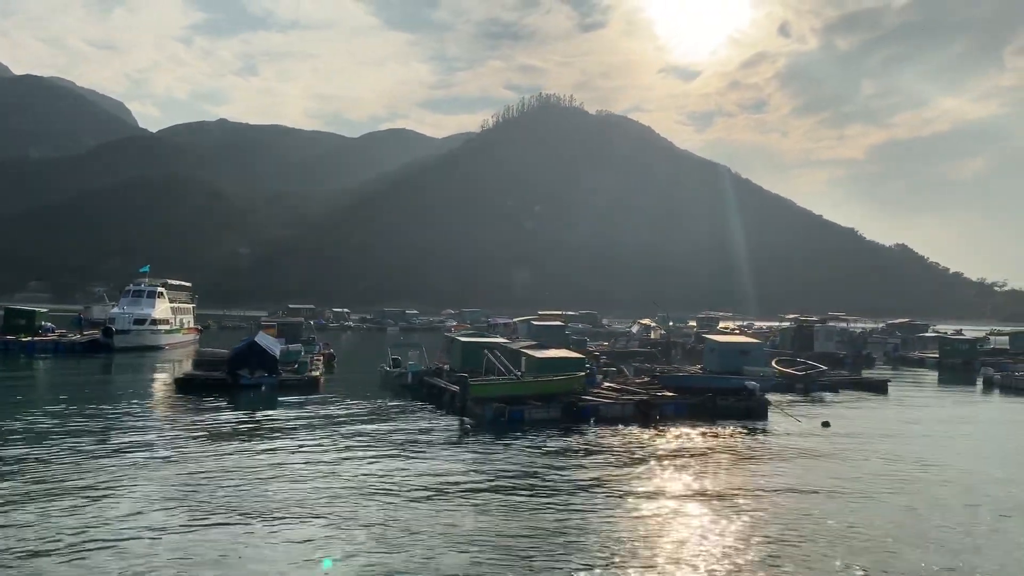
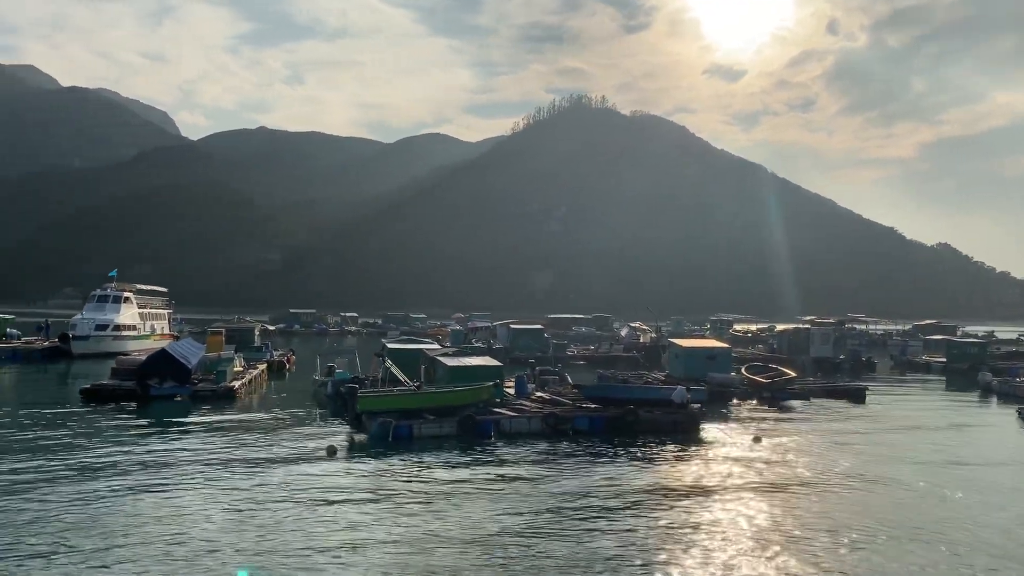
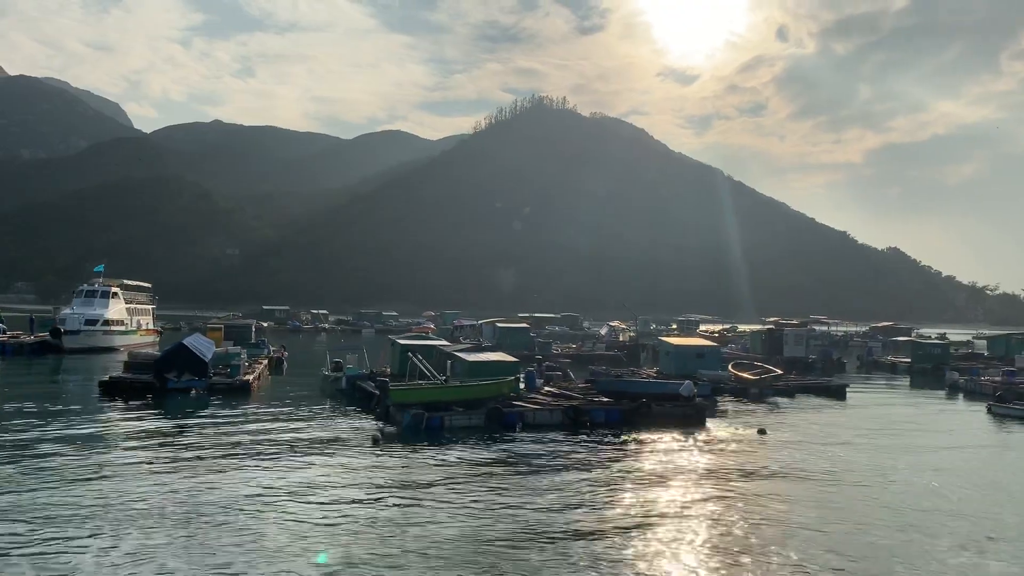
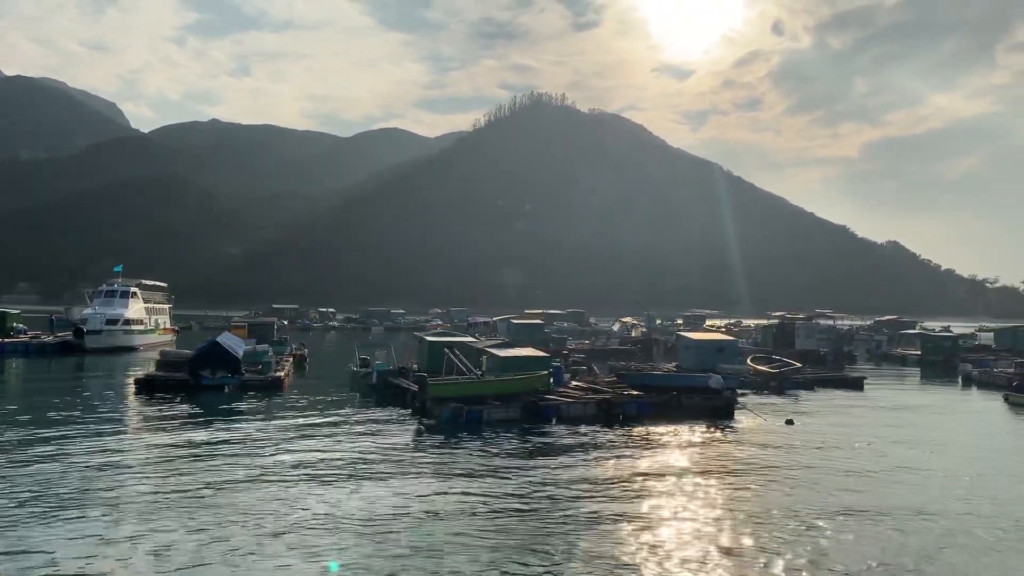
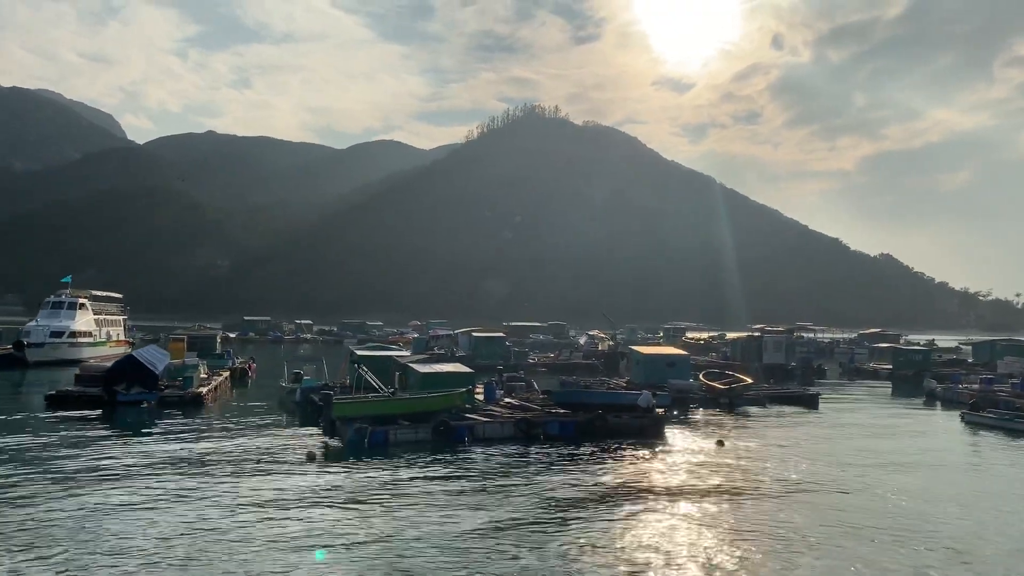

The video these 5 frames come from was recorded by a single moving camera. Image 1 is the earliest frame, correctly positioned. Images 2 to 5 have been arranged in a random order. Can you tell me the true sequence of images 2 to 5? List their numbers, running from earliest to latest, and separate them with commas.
4, 3, 5, 2
